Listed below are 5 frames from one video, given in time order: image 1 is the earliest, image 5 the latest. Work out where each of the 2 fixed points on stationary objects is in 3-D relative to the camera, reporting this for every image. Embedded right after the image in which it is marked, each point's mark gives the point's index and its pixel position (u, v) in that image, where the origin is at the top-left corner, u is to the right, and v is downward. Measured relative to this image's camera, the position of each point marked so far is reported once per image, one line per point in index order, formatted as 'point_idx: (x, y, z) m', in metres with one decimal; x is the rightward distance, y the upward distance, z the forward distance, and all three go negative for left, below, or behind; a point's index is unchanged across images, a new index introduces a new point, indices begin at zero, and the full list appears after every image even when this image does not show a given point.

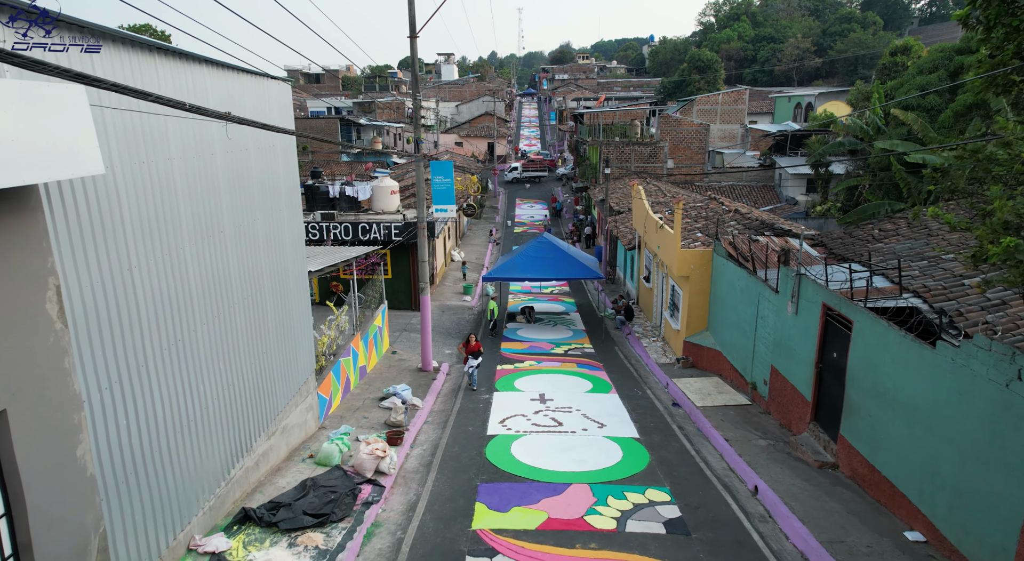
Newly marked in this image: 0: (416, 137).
0: (-2.6, +3.9, +18.4) m
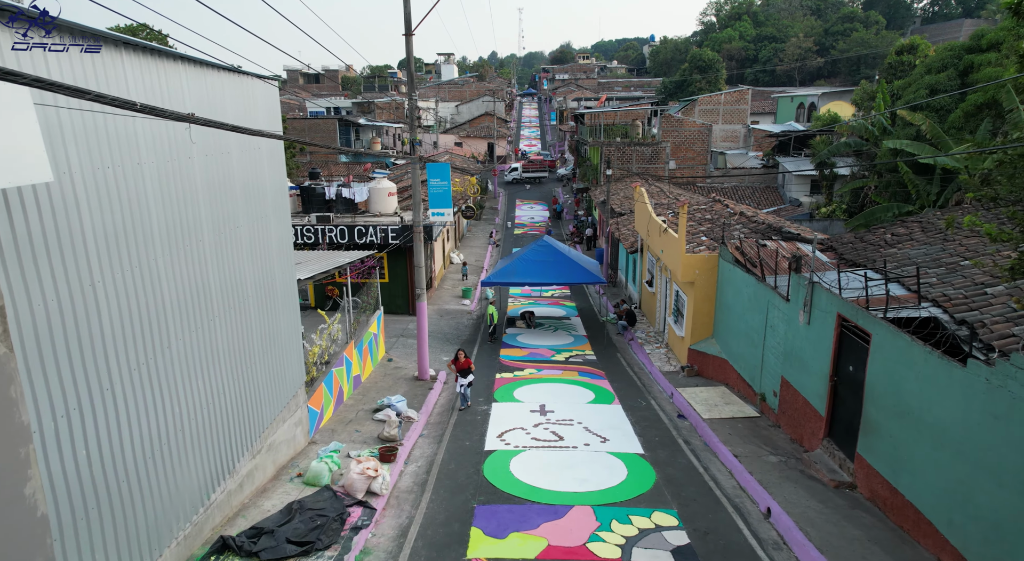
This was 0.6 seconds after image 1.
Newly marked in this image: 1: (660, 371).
0: (-2.6, +3.7, +17.8) m
1: (+3.9, -2.4, +17.9) m
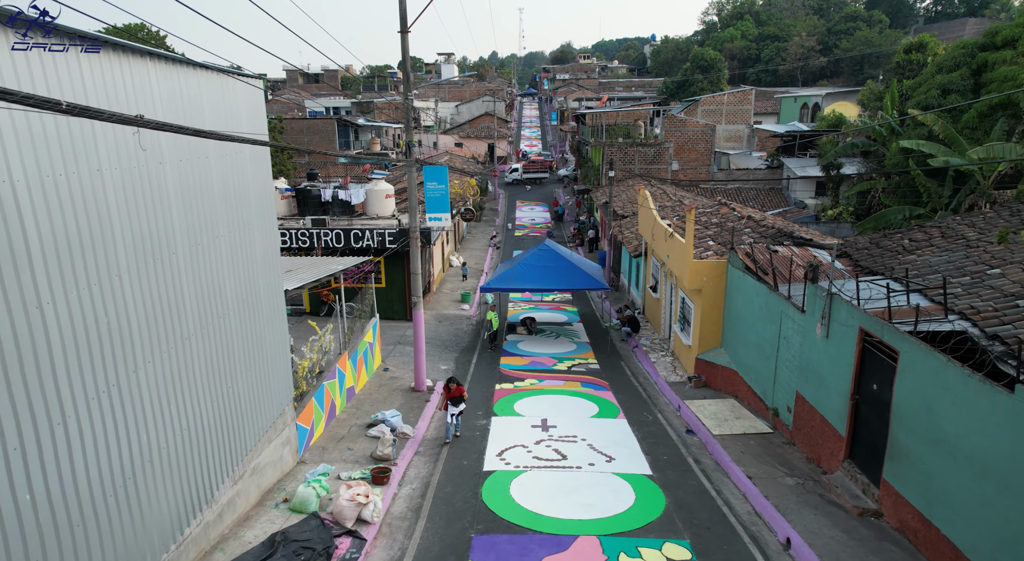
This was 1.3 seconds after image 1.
0: (-2.6, +3.6, +17.1) m
1: (+3.9, -2.6, +17.2) m
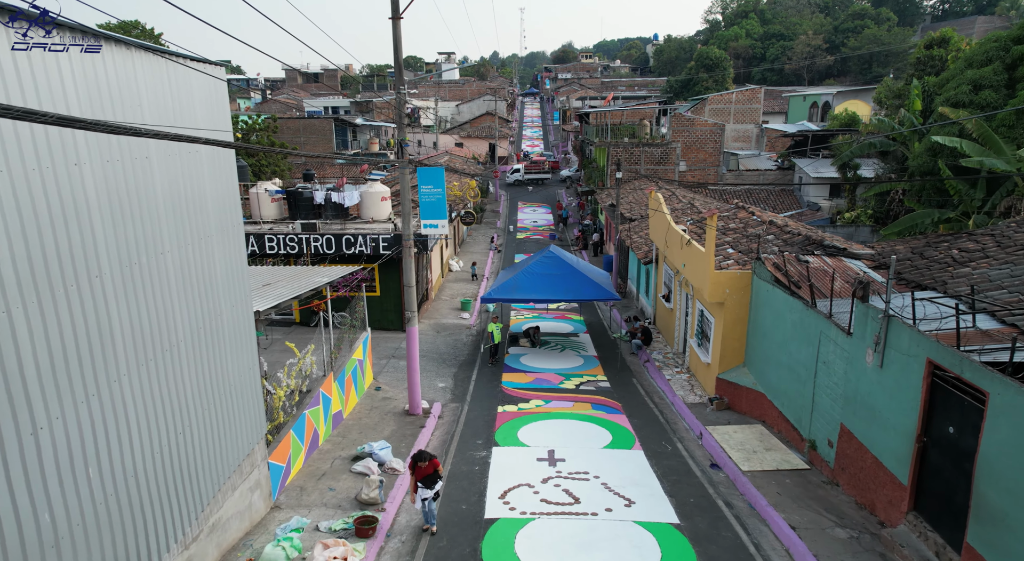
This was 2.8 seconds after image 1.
0: (-2.6, +3.3, +15.6) m
1: (+4.0, -2.9, +15.7) m
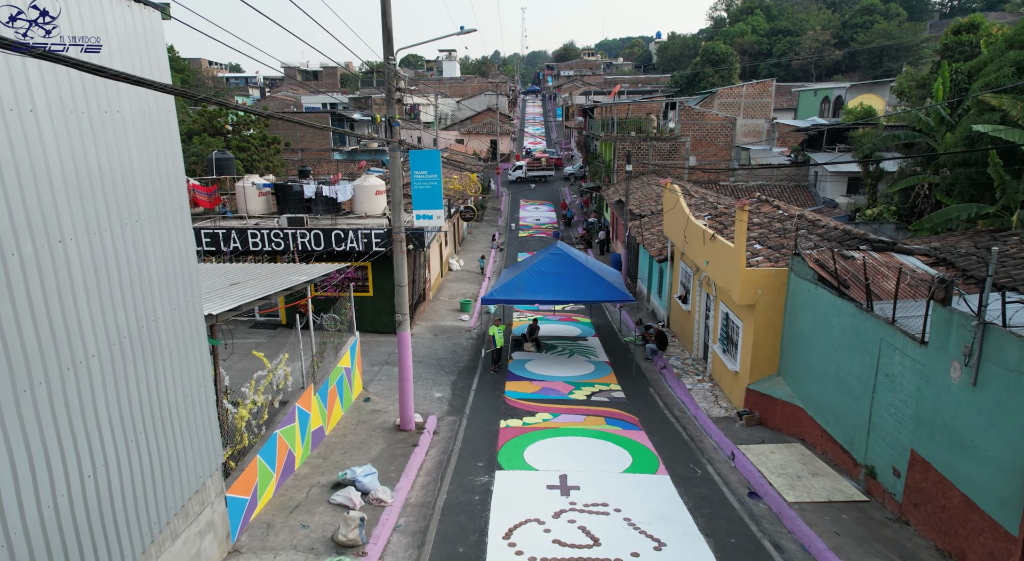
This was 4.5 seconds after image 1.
0: (-2.5, +3.3, +13.9) m
1: (+4.1, -2.8, +14.0) m
